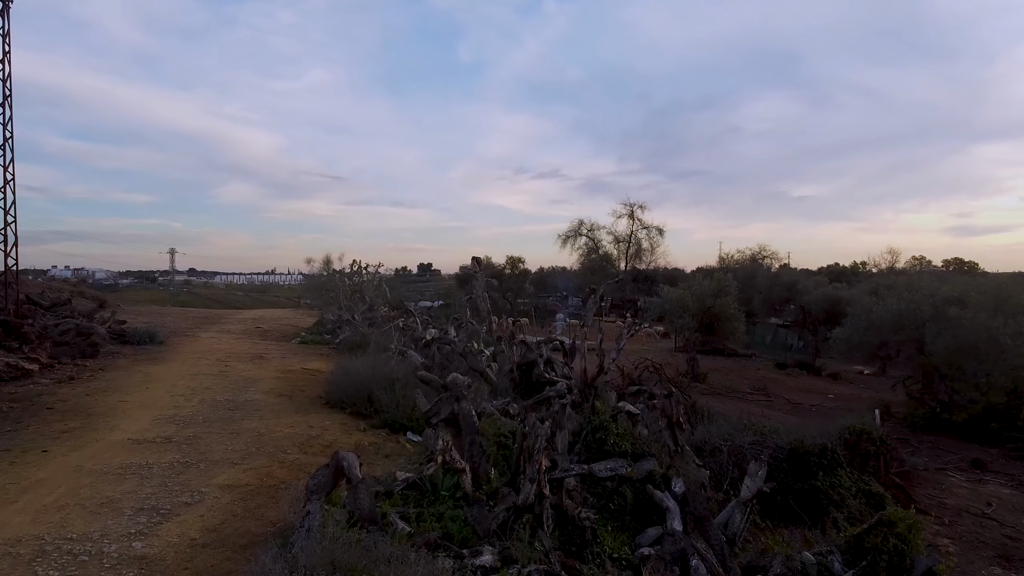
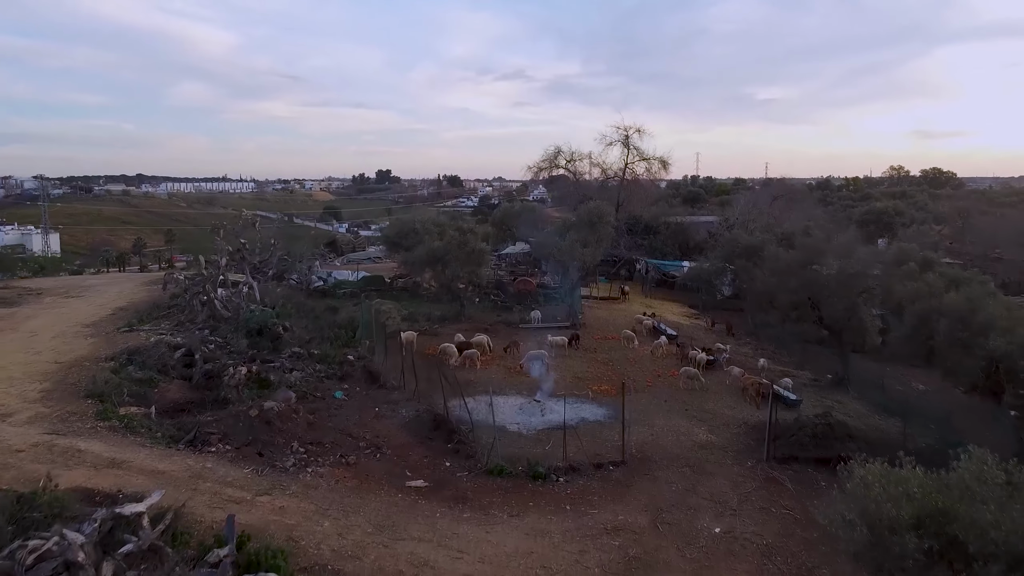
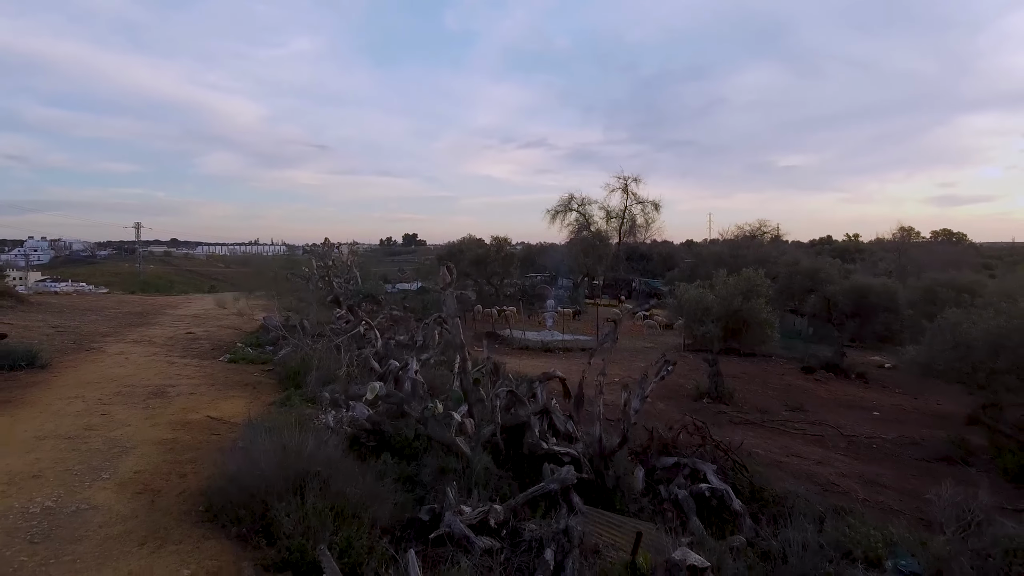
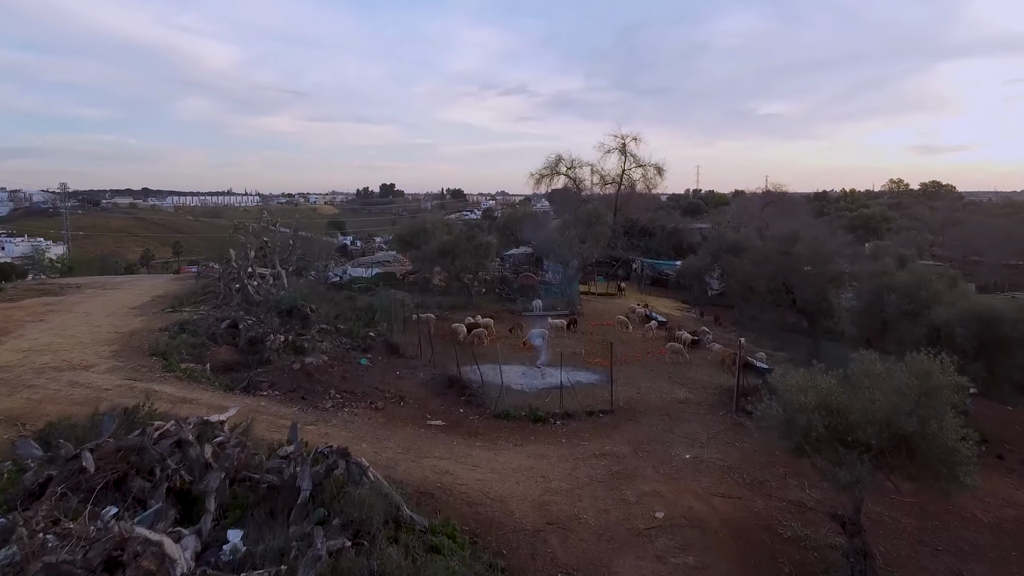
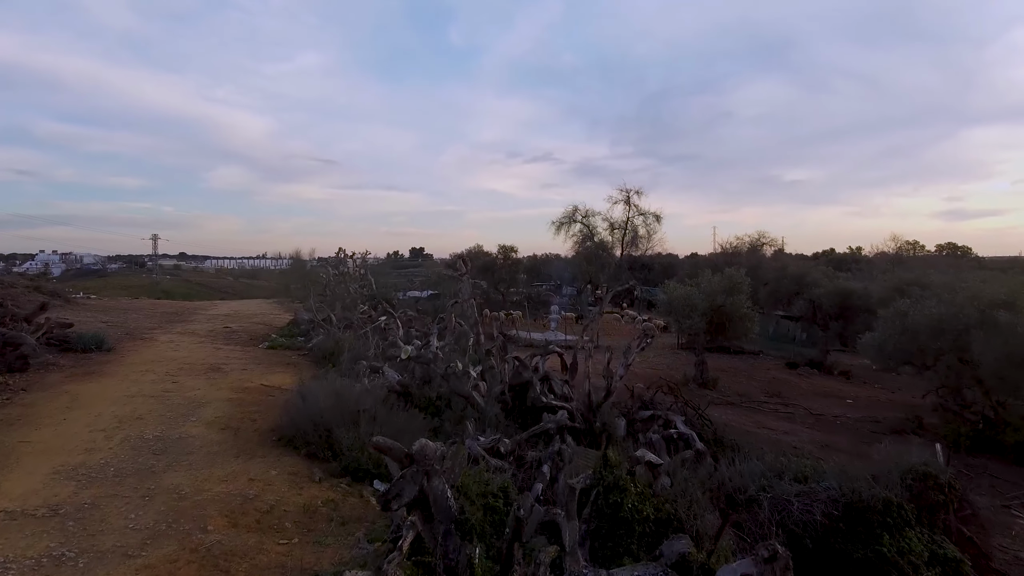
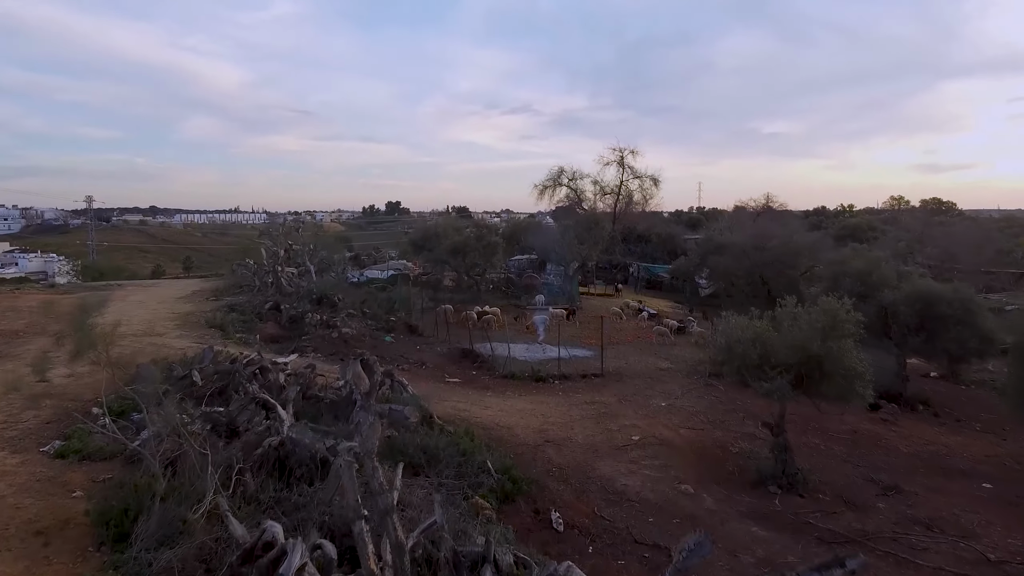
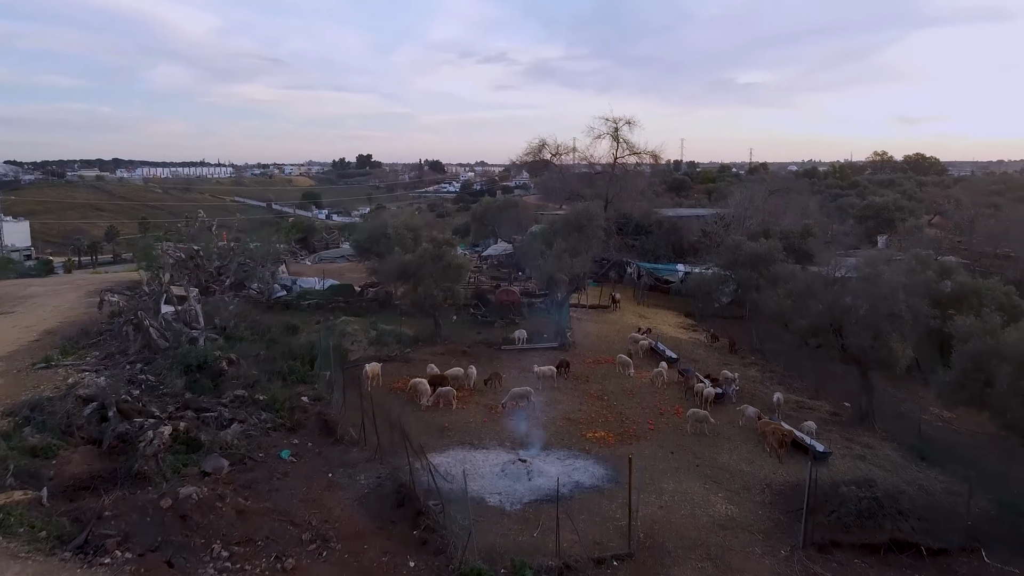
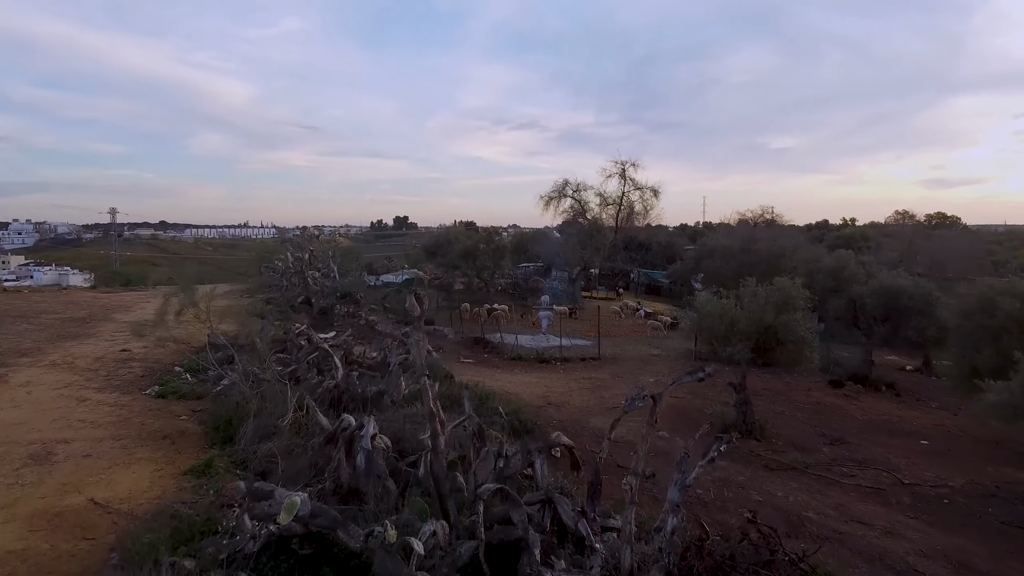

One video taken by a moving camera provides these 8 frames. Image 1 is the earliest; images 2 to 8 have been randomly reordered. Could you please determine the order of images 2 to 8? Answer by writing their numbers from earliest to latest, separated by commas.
5, 3, 8, 6, 4, 2, 7
